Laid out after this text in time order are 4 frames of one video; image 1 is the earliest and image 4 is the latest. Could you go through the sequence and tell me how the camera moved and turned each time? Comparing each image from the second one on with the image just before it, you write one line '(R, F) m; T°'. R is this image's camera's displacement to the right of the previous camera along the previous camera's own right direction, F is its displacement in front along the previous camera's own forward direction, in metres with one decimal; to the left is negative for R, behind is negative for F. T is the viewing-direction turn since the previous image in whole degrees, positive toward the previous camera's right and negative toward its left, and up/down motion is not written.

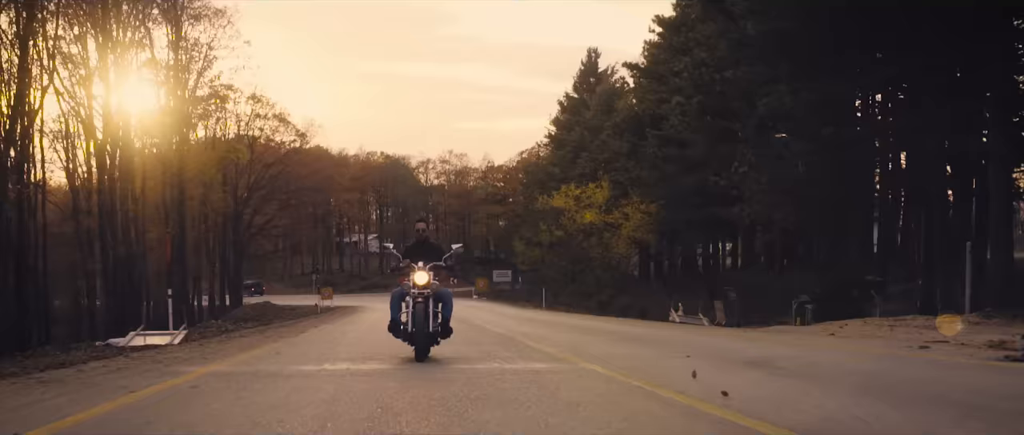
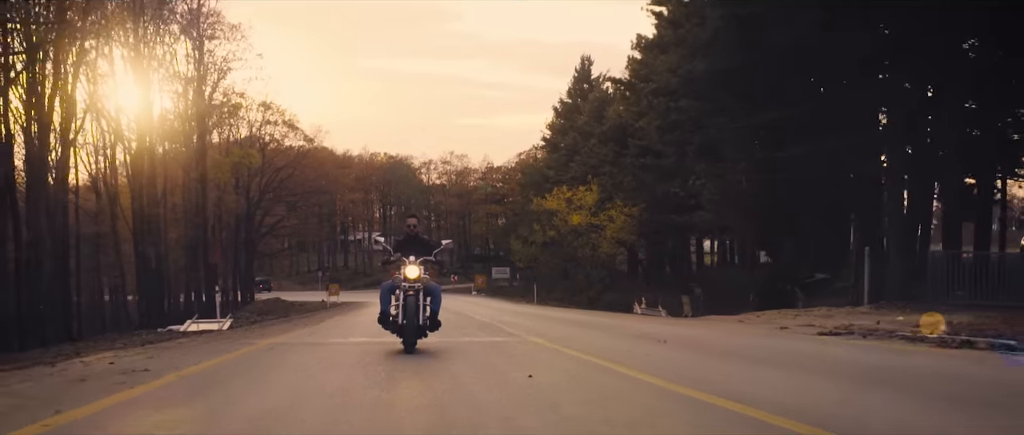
(+0.4, -3.4) m; 0°
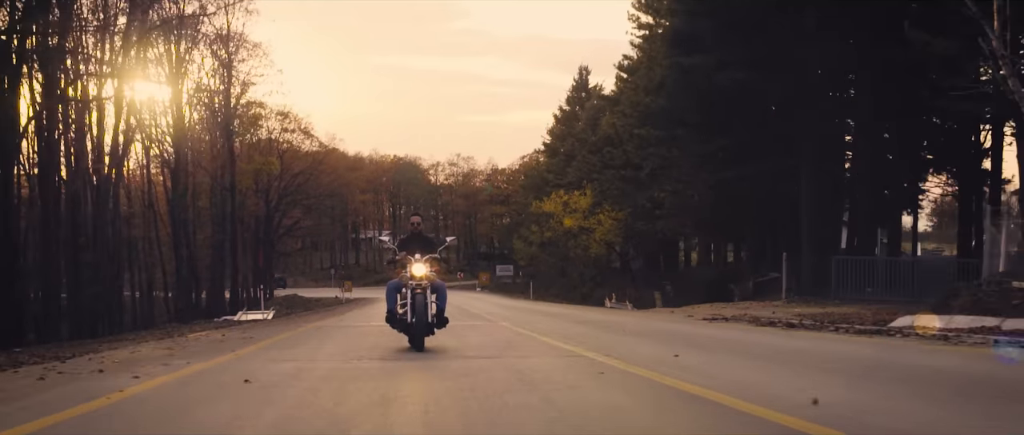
(+0.6, -4.4) m; -1°
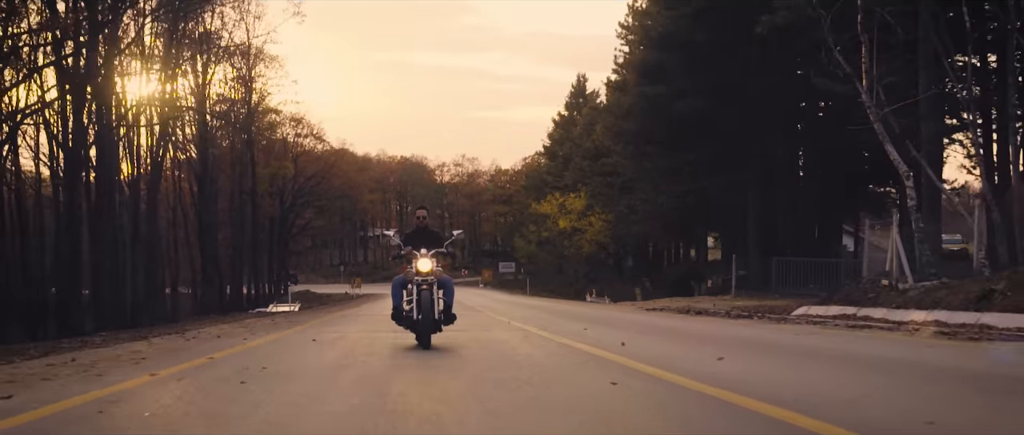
(+0.5, -3.9) m; 0°
